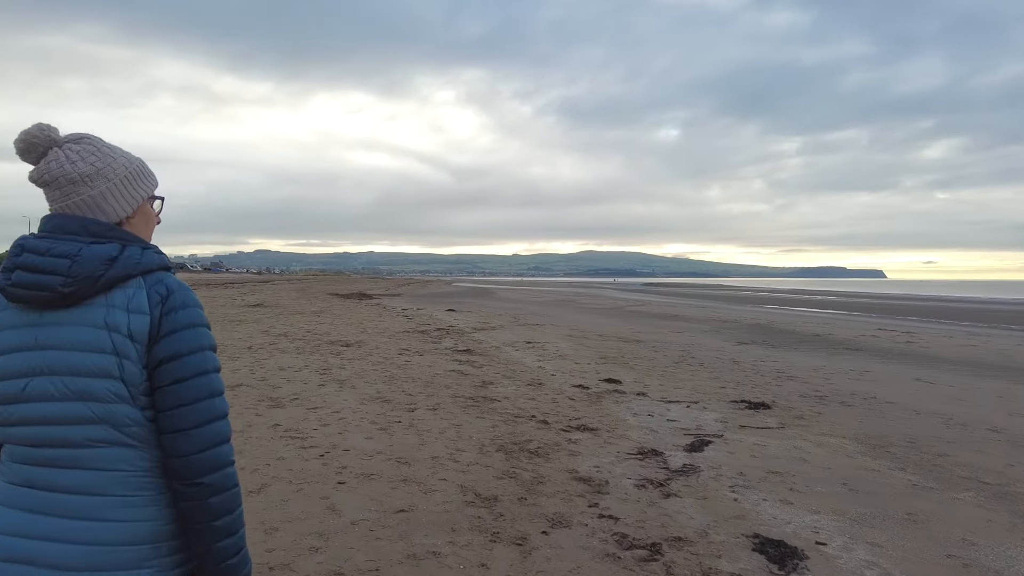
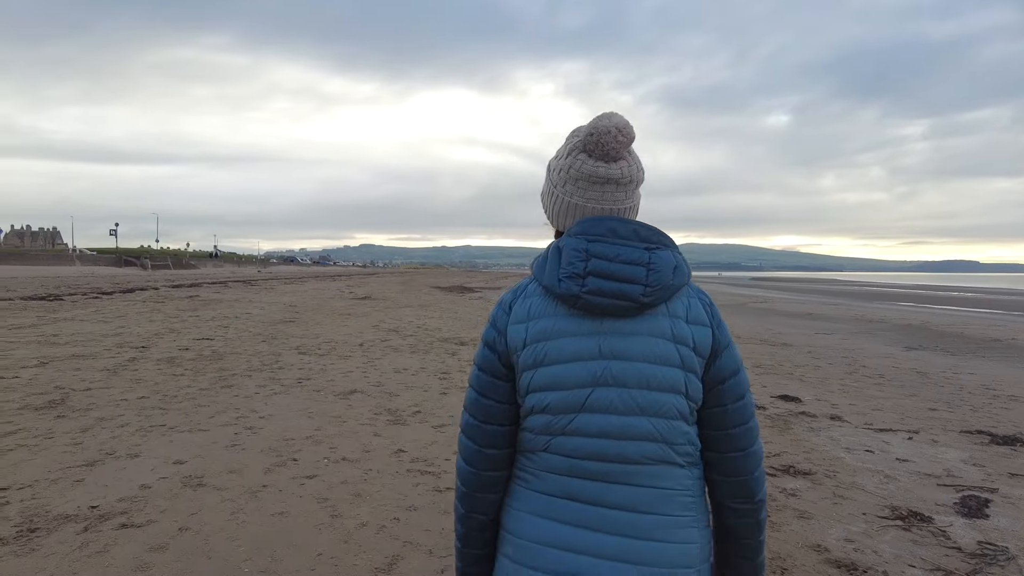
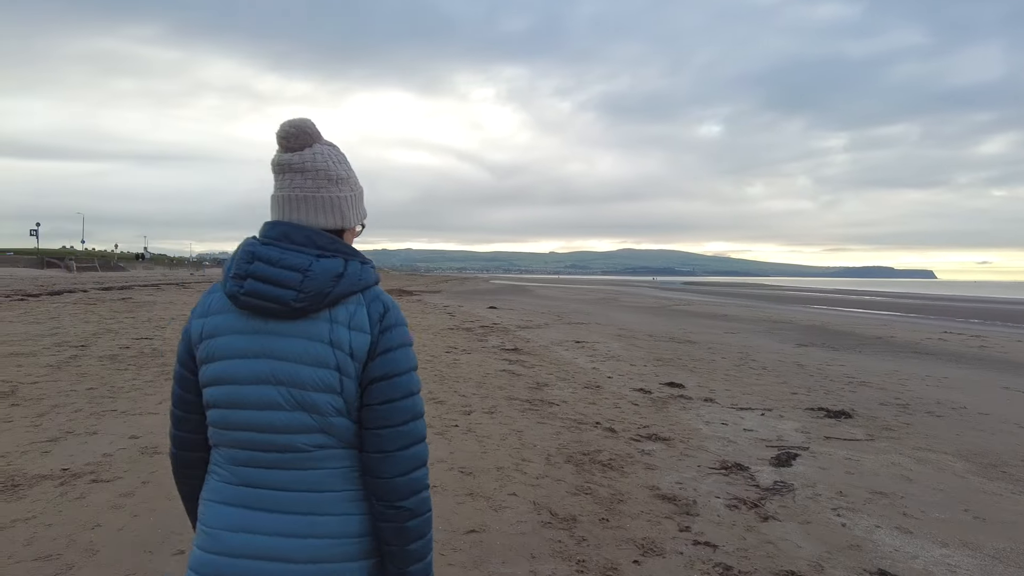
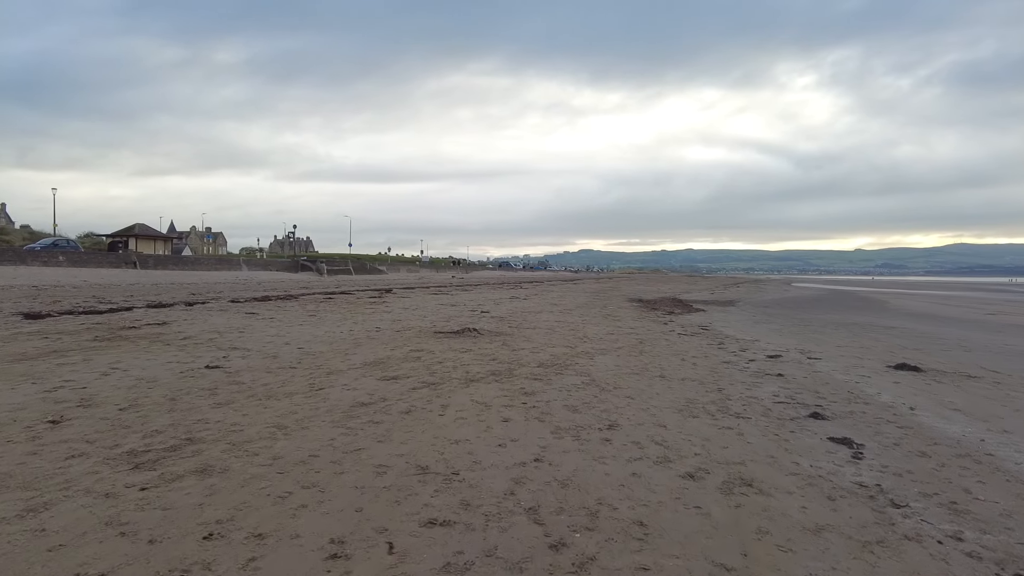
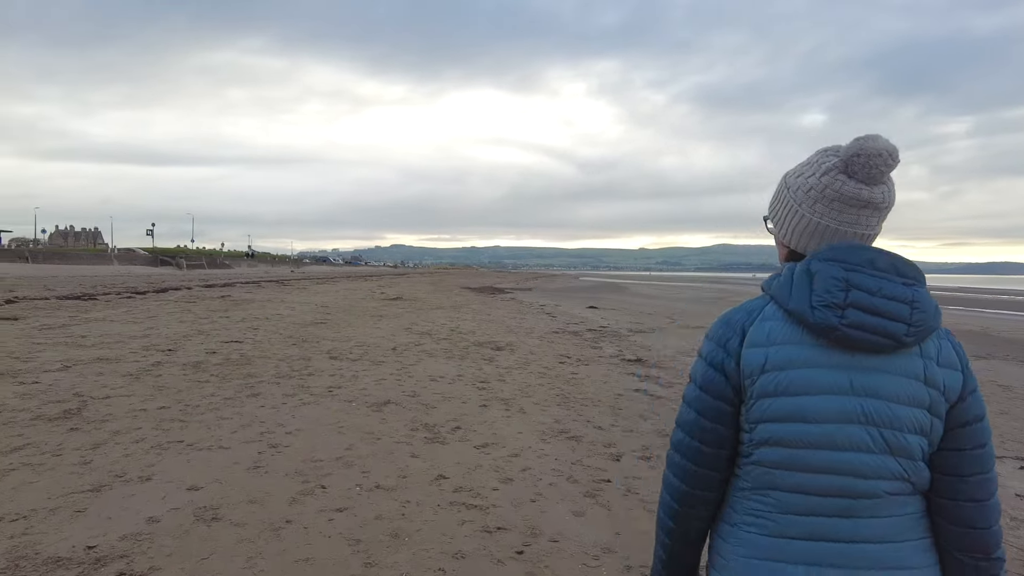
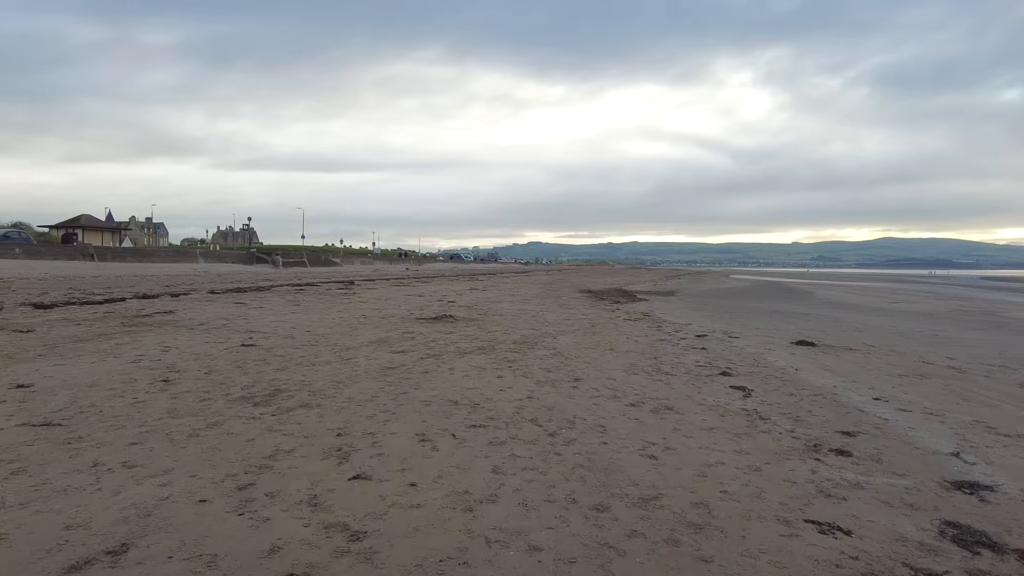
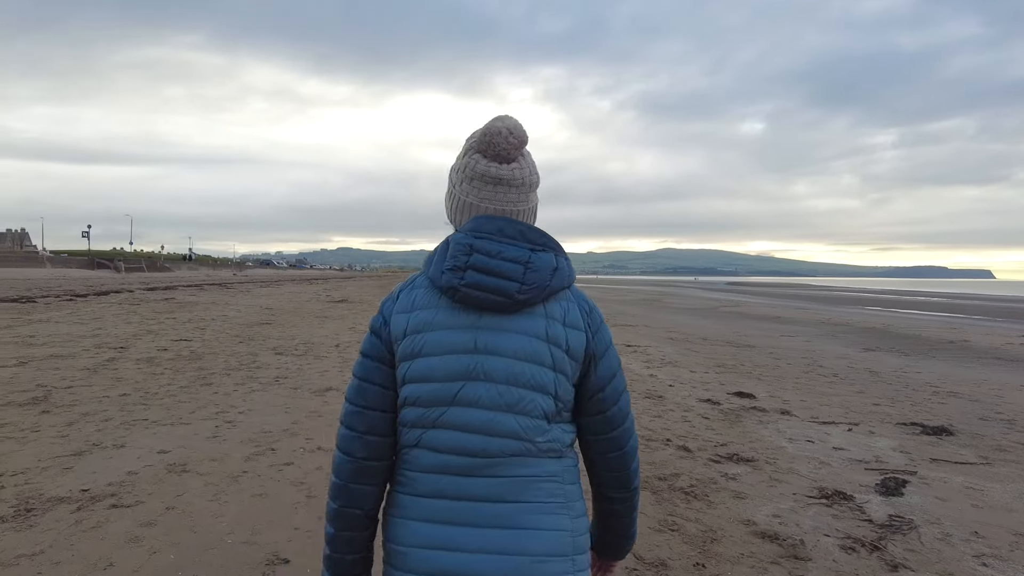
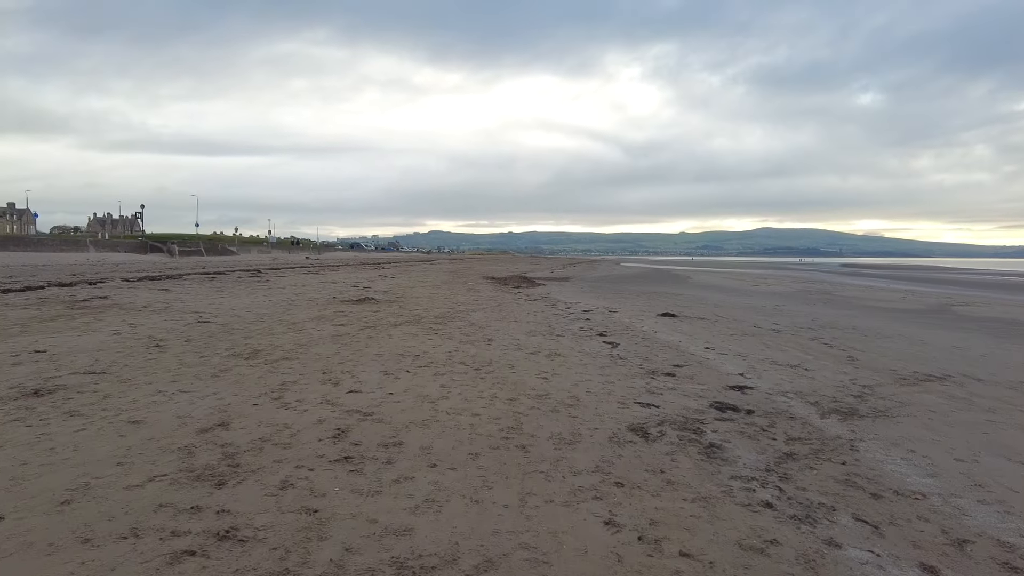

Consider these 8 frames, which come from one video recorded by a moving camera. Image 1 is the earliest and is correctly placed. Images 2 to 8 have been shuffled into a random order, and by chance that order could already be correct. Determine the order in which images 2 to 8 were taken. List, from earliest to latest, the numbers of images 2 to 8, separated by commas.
3, 7, 2, 5, 8, 6, 4
